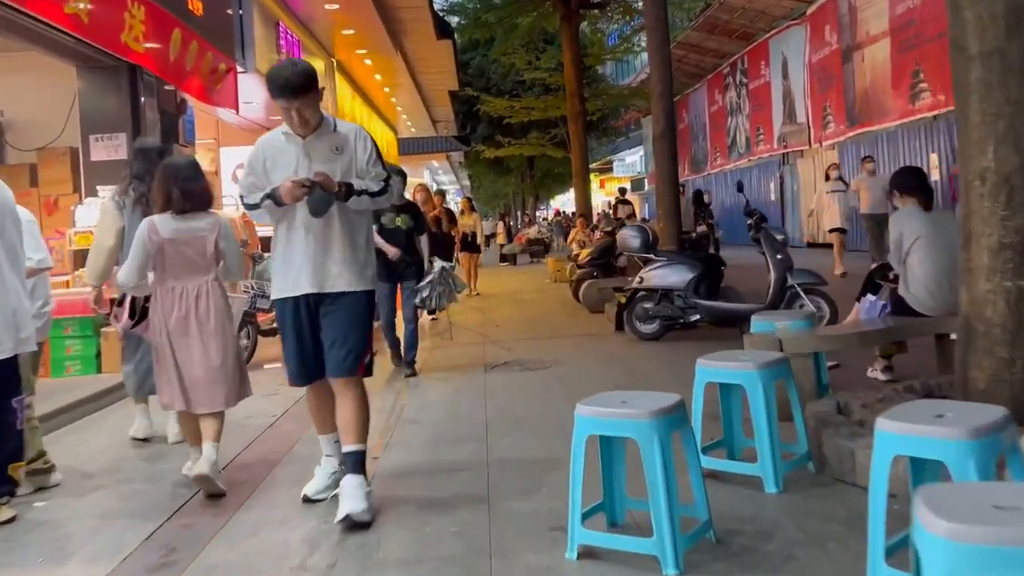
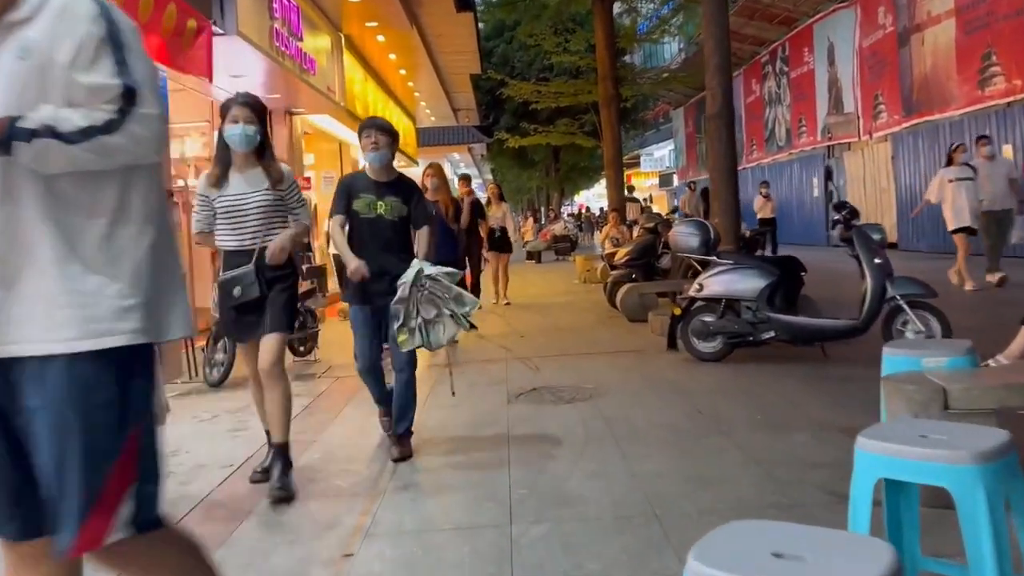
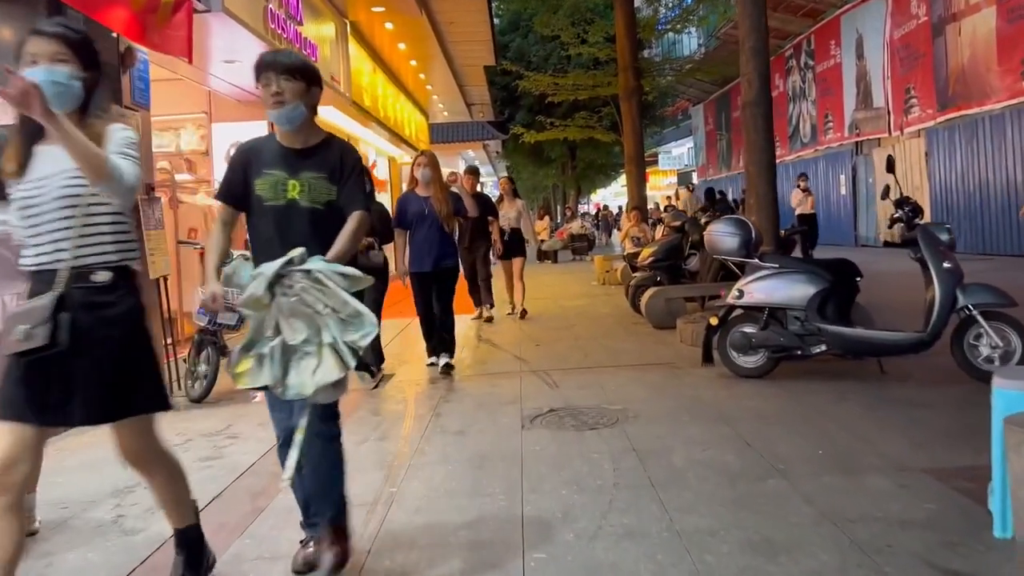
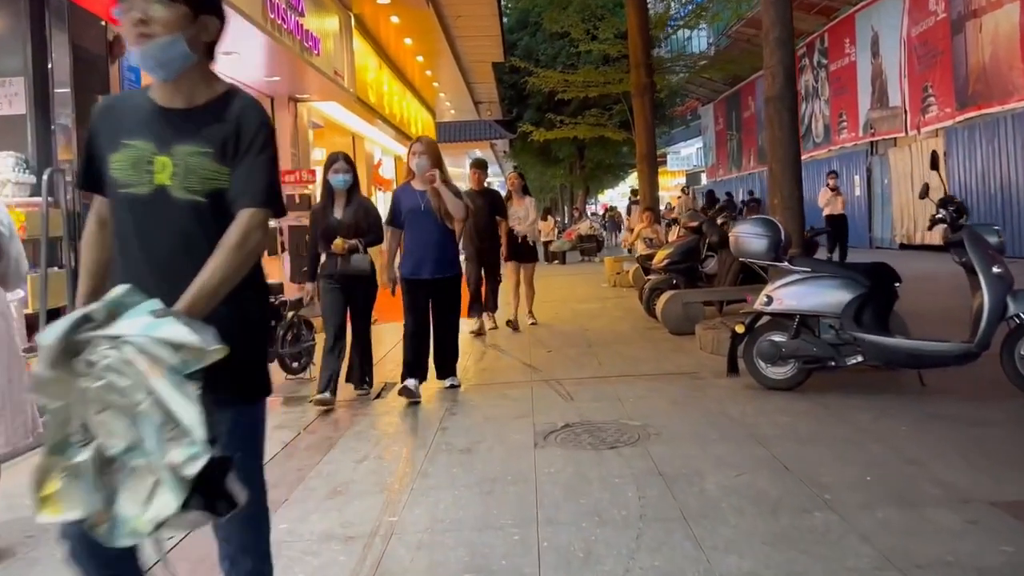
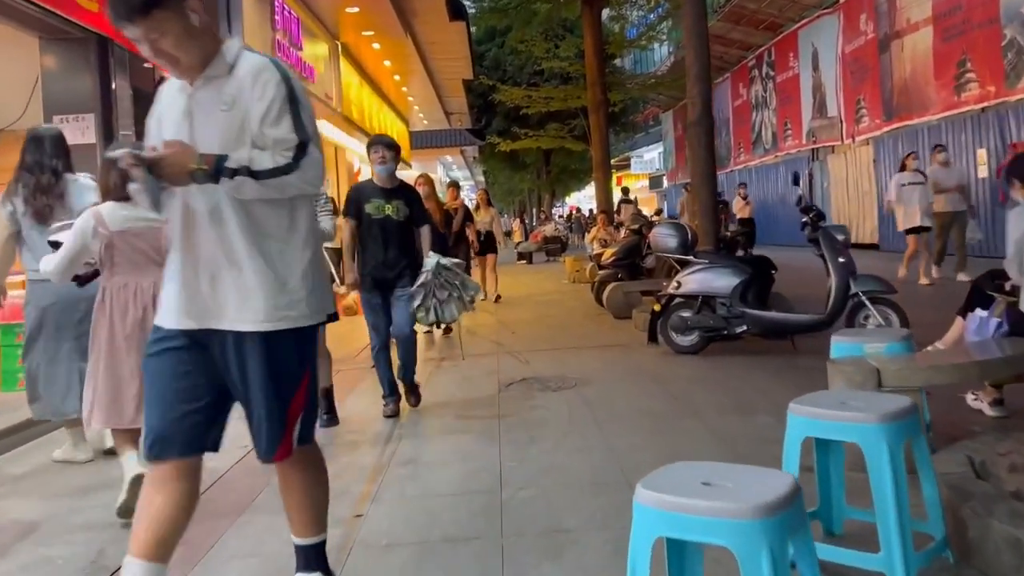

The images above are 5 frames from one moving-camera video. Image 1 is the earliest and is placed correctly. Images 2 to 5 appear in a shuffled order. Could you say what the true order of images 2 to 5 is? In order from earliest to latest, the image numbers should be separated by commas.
5, 2, 3, 4
